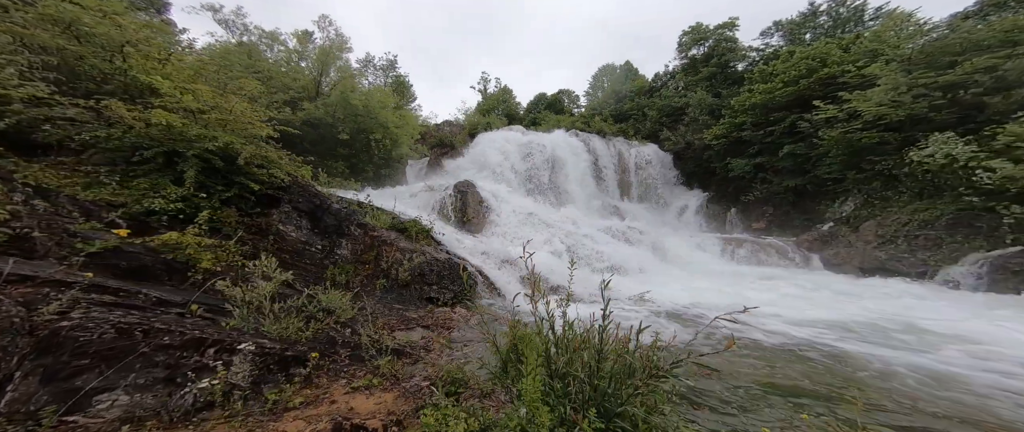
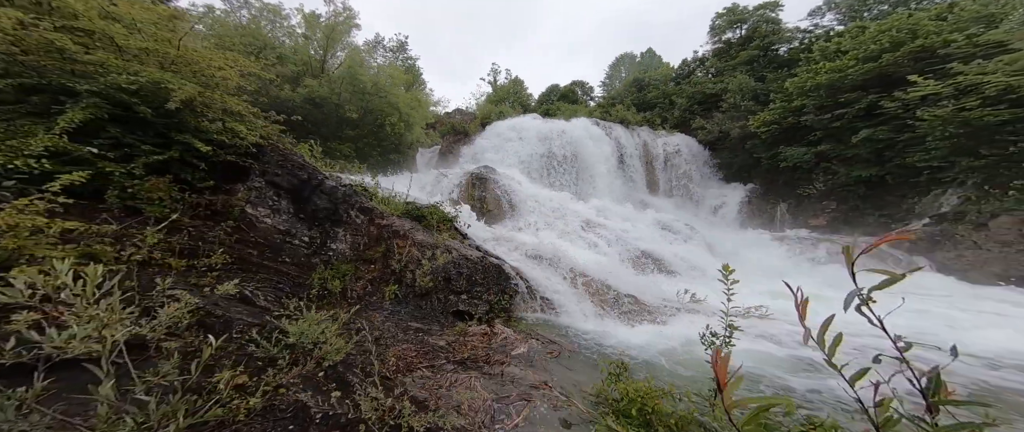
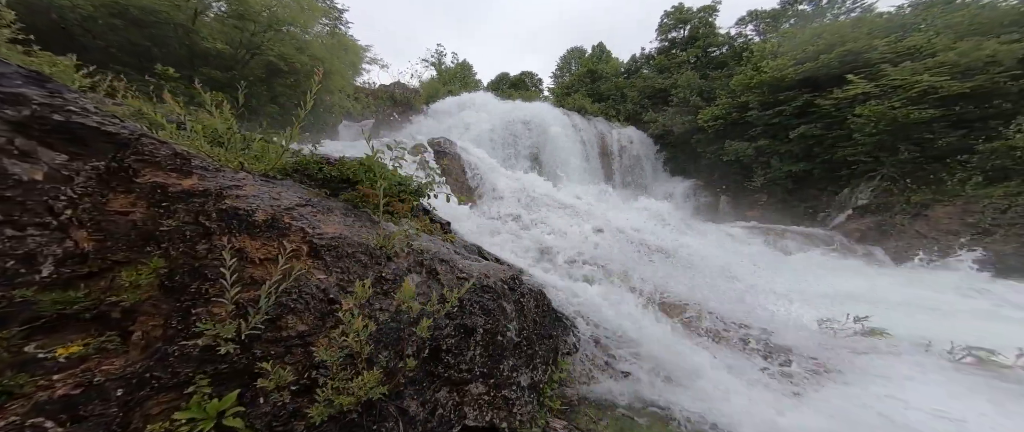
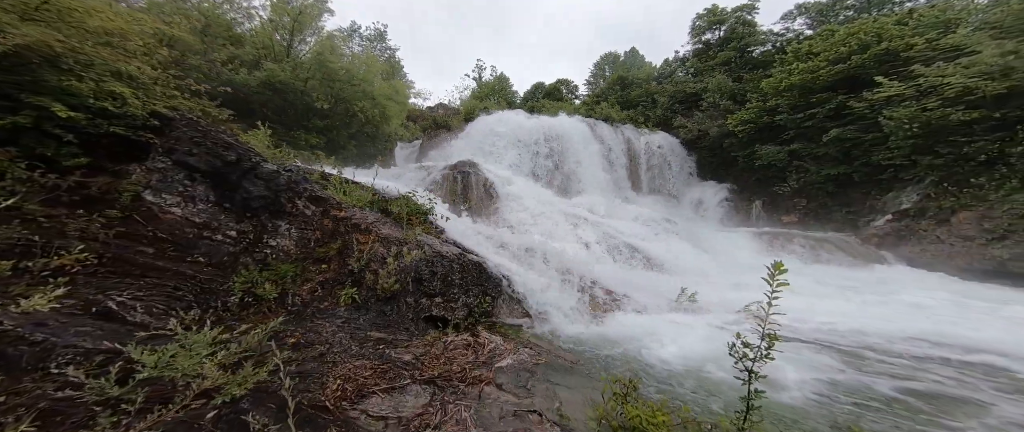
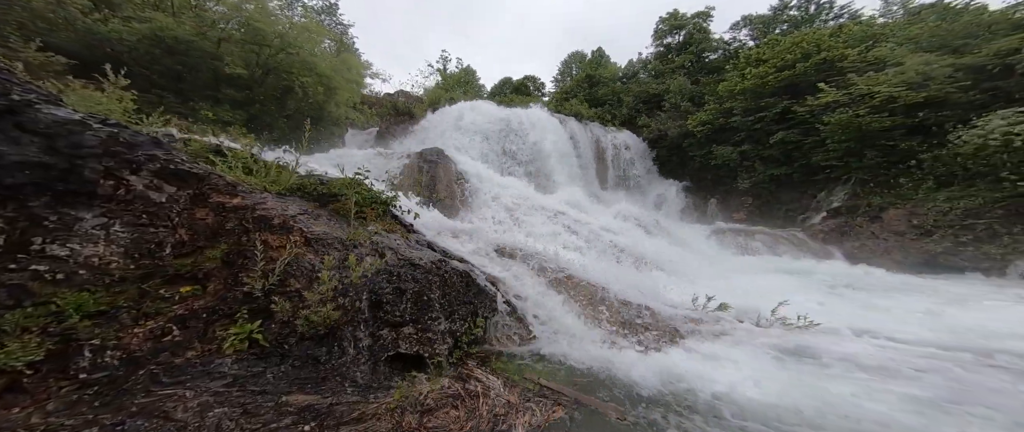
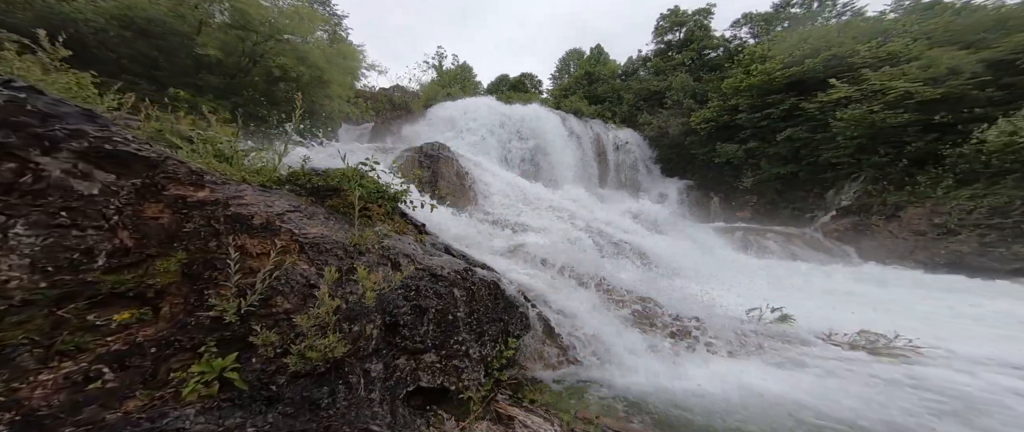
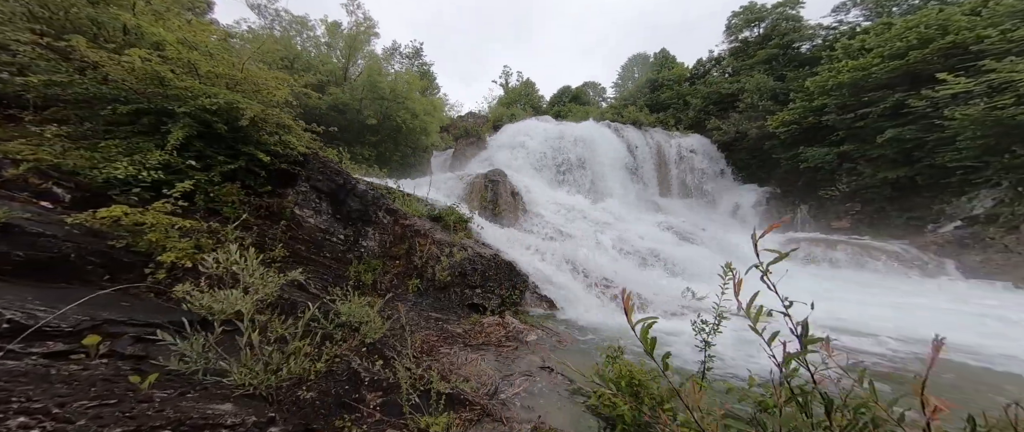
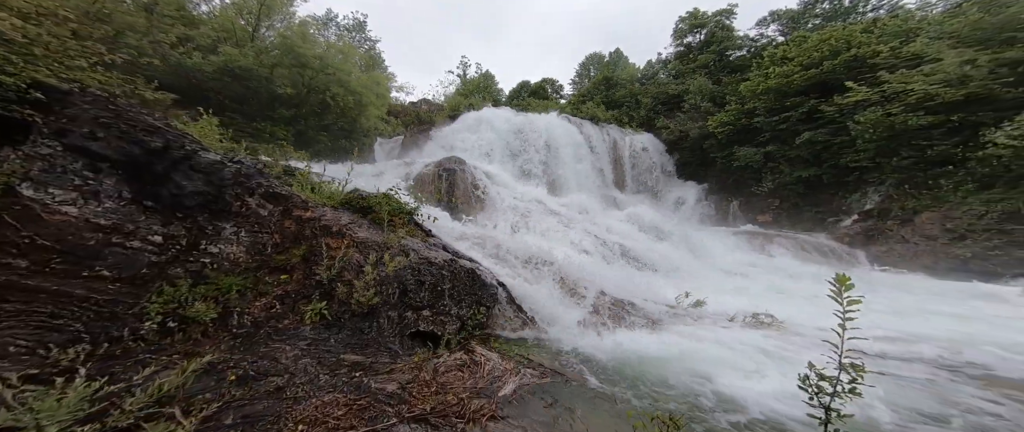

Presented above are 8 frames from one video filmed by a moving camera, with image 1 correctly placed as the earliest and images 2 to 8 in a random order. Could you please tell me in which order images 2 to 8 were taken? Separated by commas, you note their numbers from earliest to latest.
7, 2, 4, 8, 5, 6, 3
